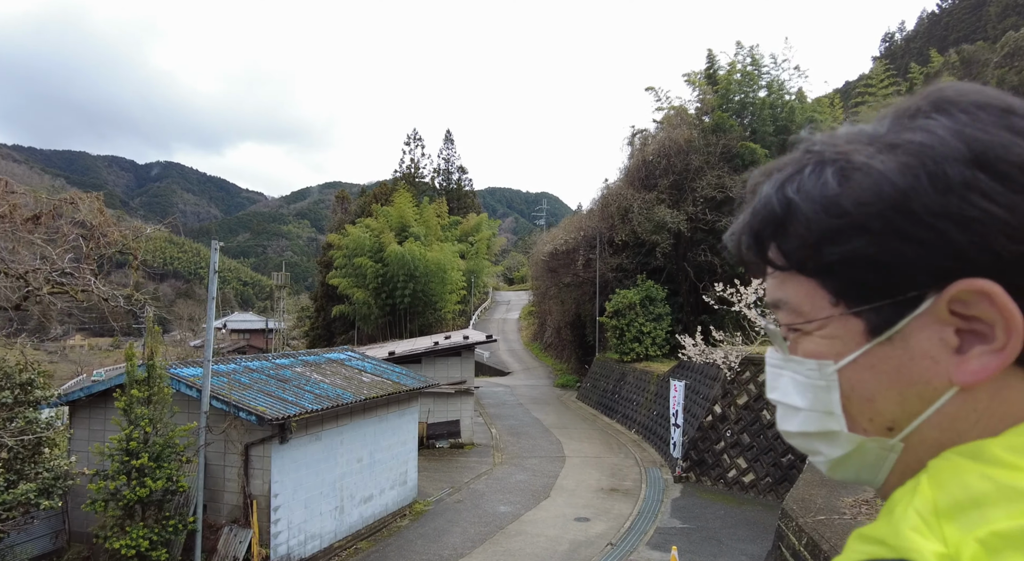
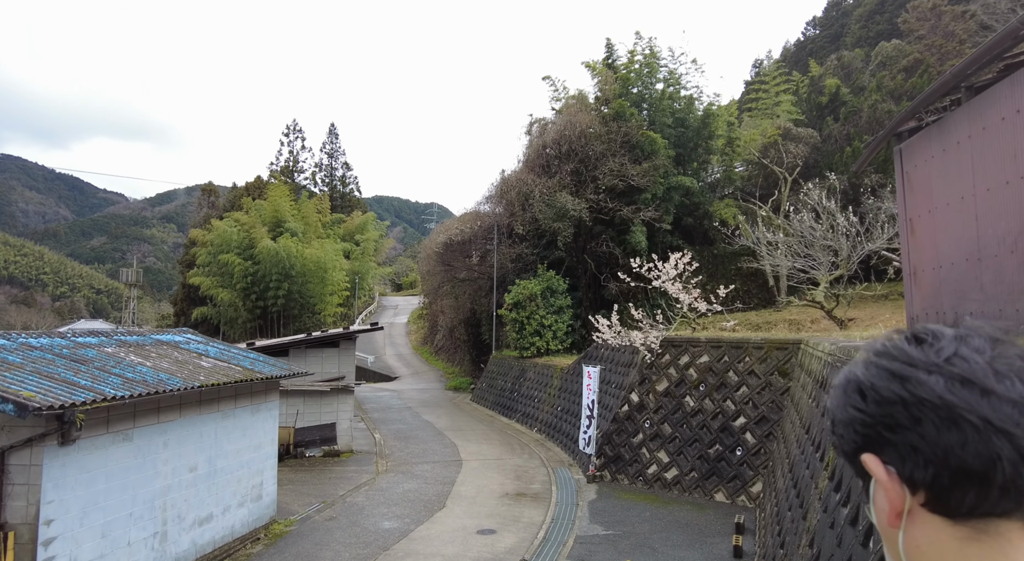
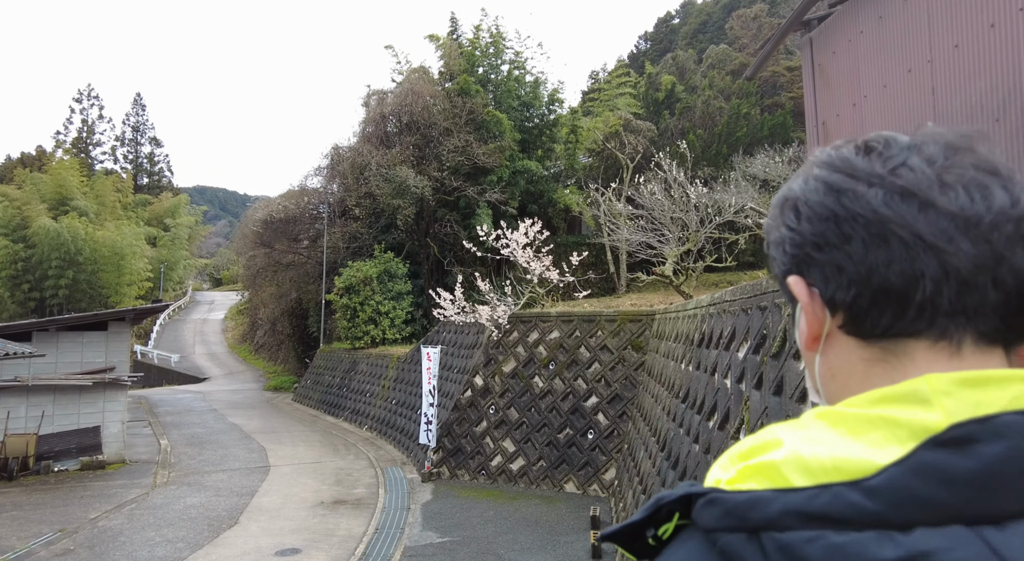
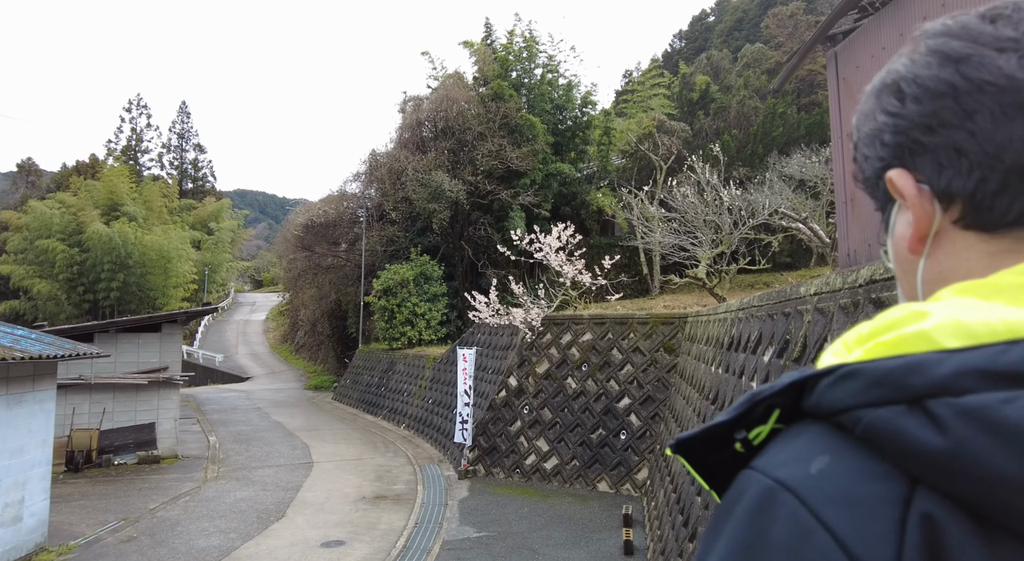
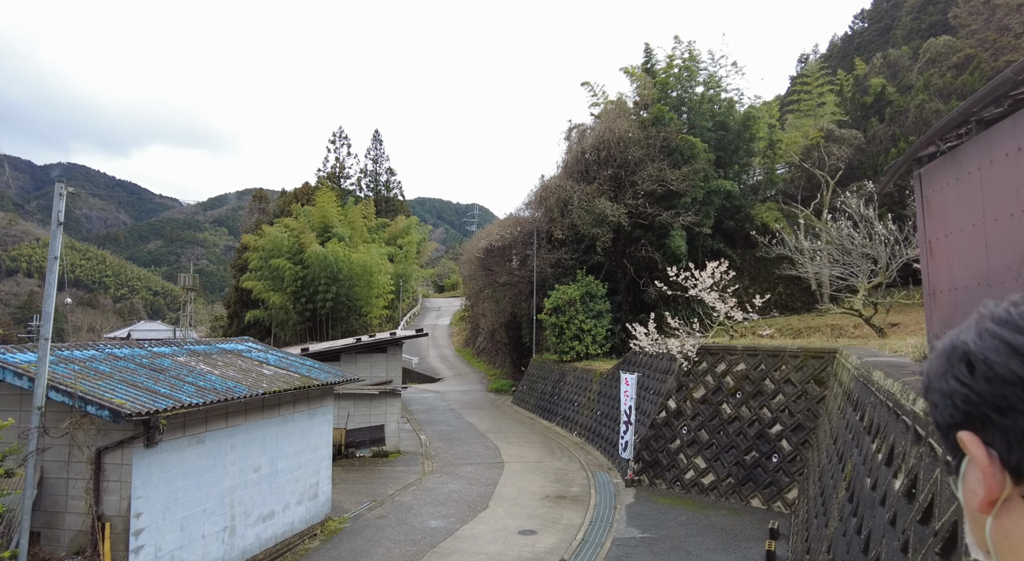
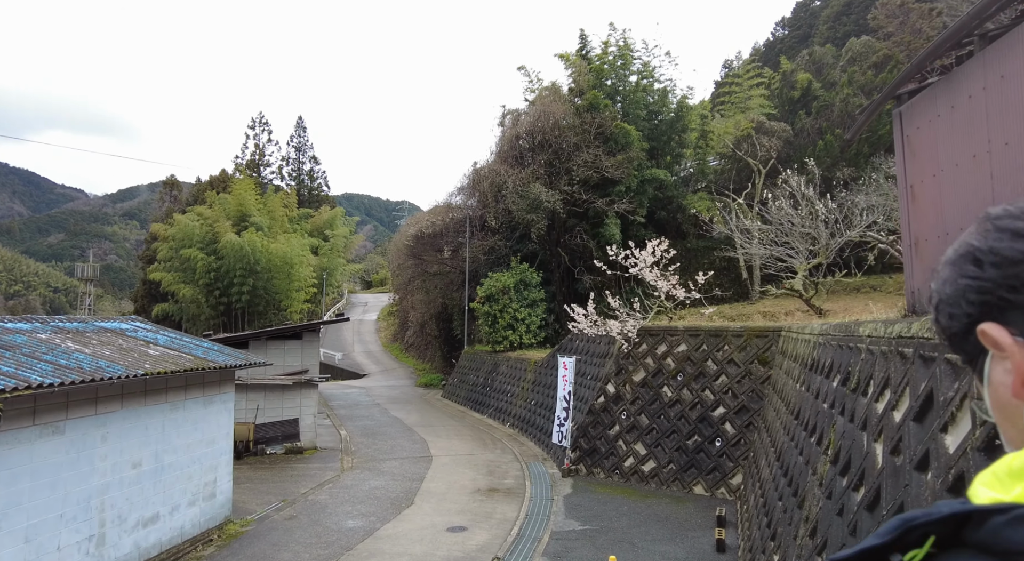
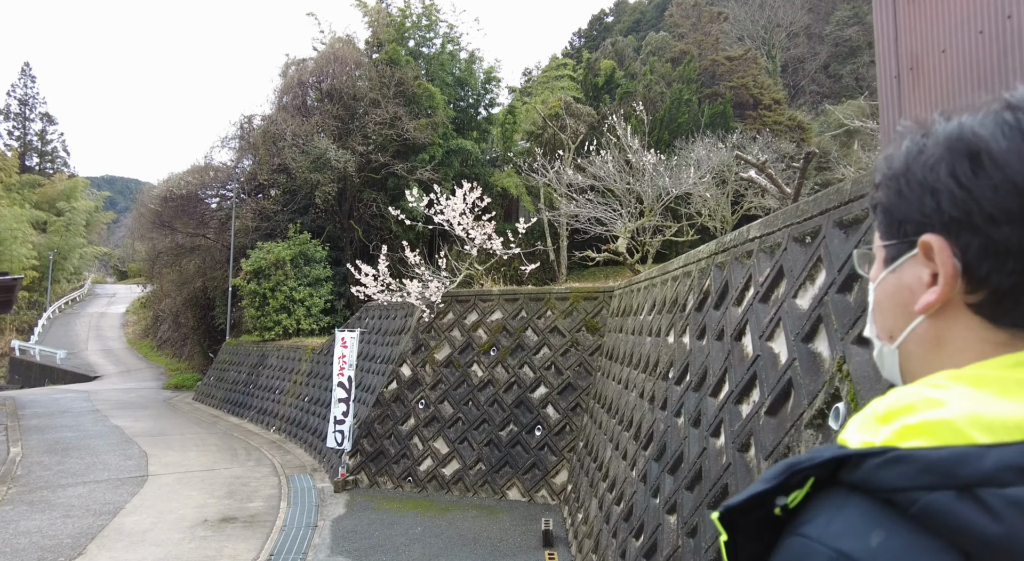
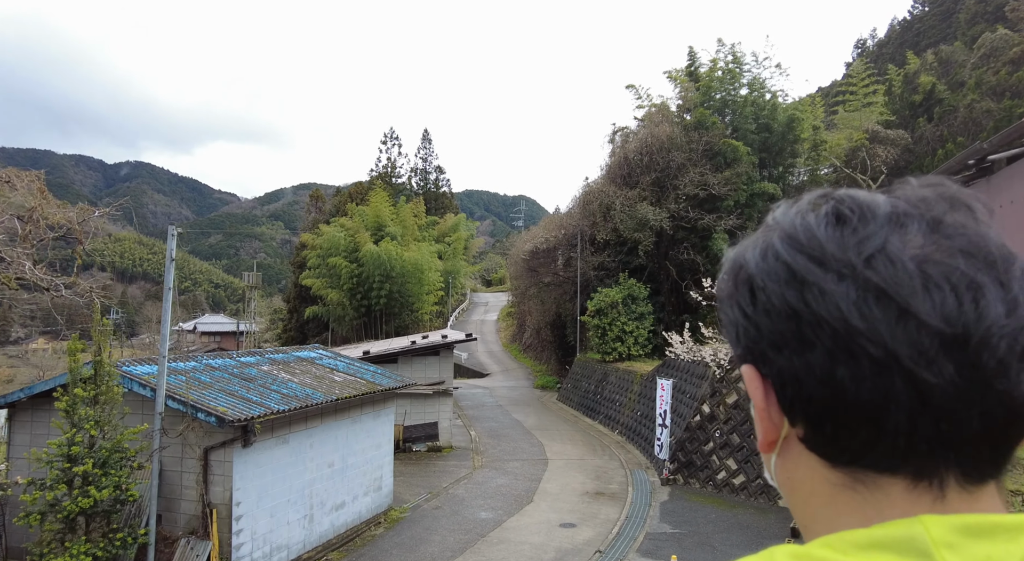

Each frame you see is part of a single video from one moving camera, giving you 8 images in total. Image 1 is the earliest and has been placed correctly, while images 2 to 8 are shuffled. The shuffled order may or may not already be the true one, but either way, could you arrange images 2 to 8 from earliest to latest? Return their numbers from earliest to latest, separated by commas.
8, 5, 2, 6, 4, 3, 7
